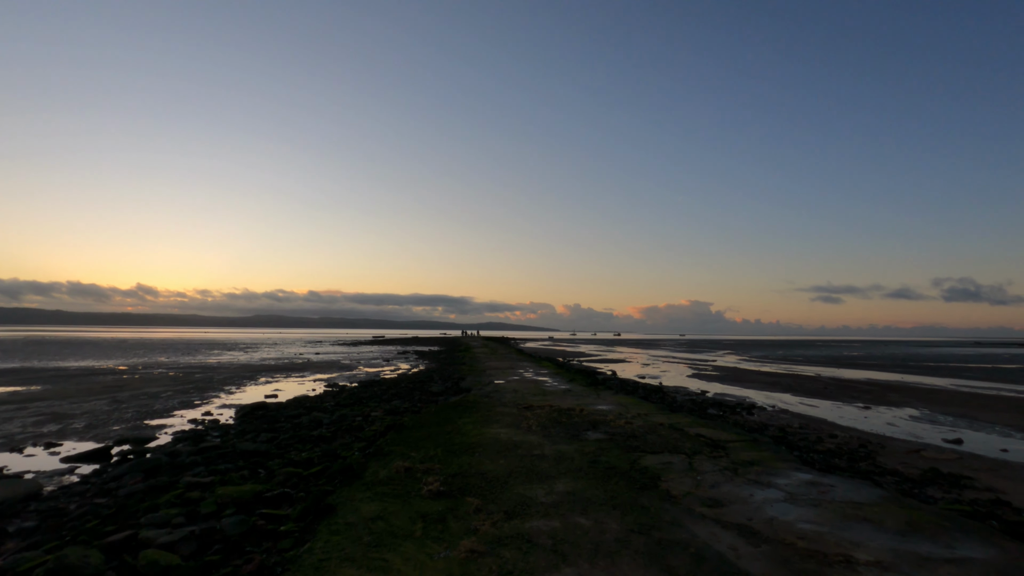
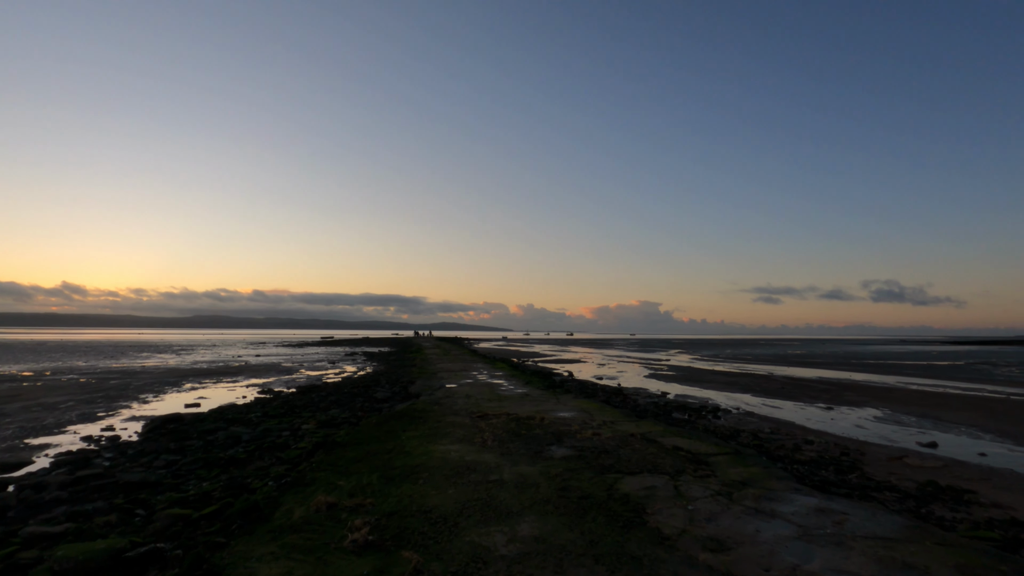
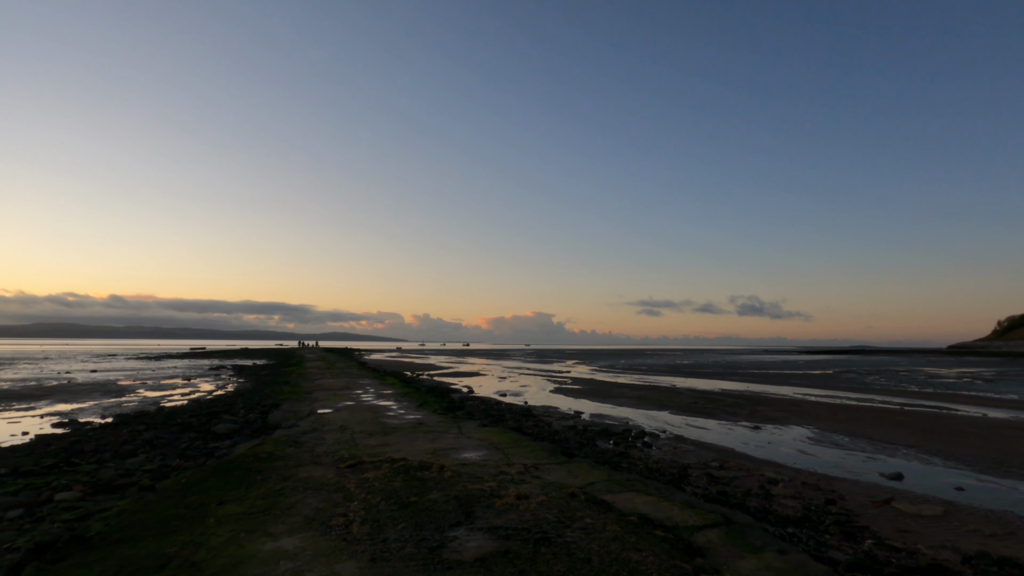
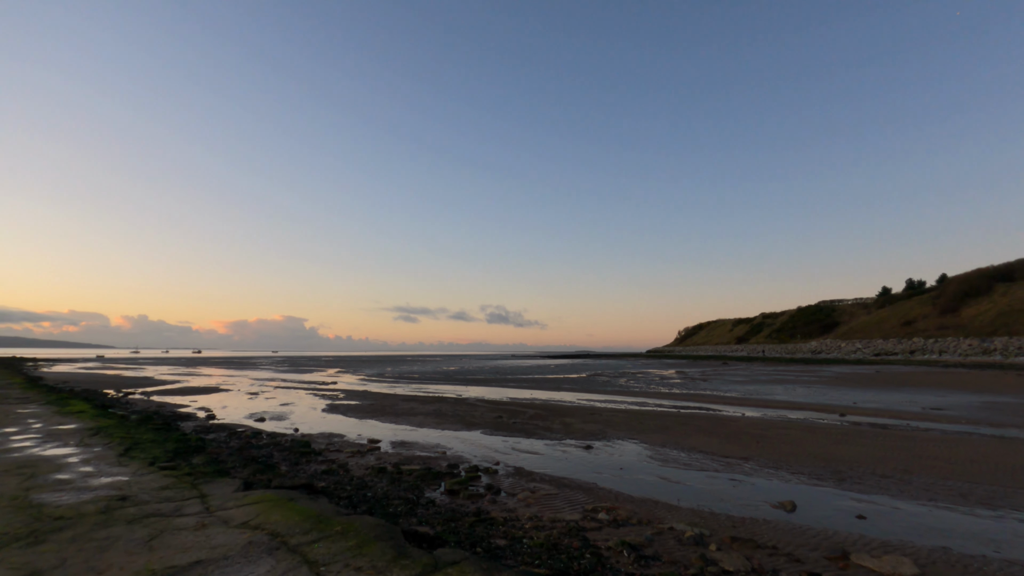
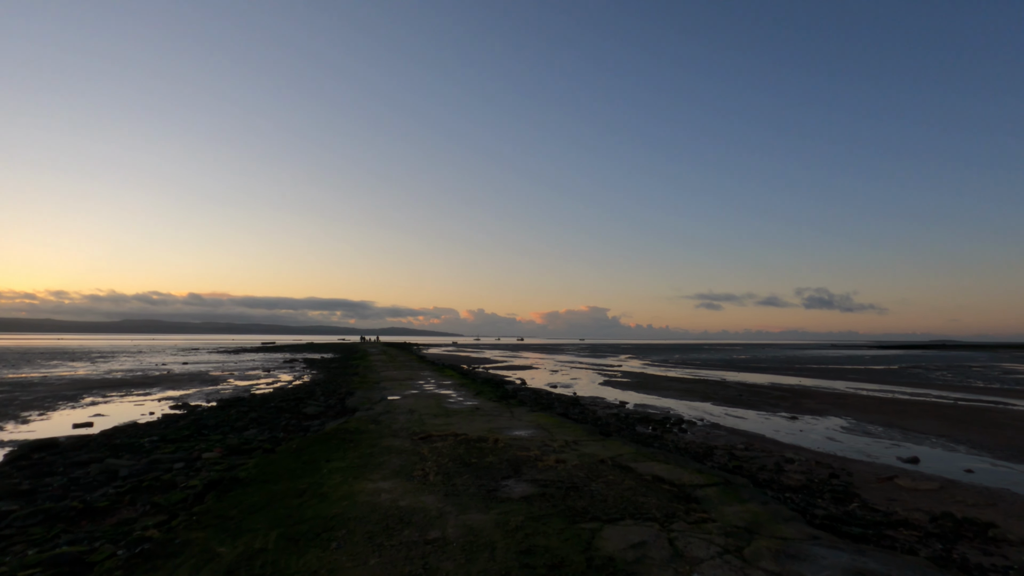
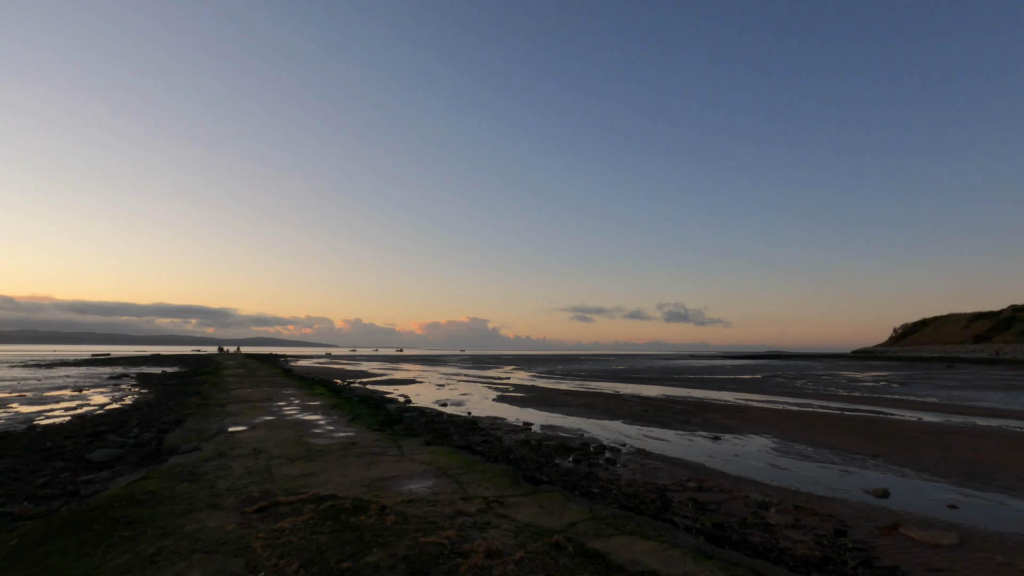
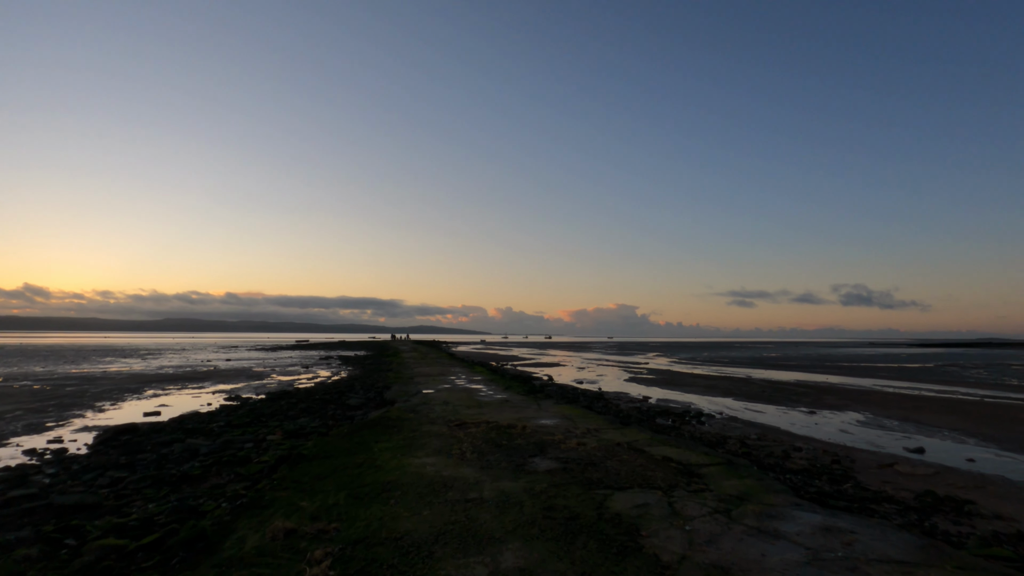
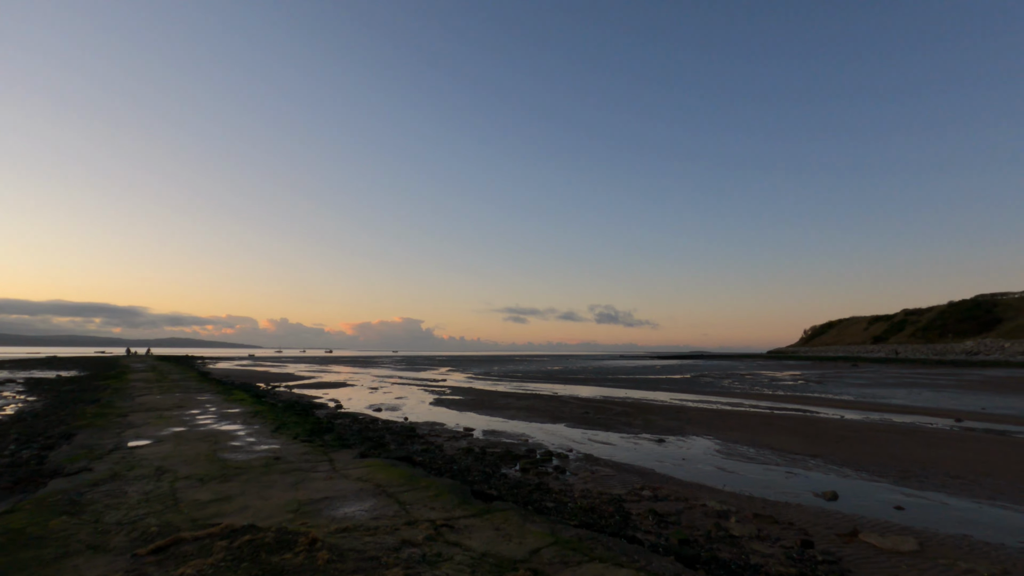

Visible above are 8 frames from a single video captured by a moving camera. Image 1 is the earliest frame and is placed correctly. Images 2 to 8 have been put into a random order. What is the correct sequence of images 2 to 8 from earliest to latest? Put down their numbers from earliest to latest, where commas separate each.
2, 7, 5, 3, 6, 8, 4
